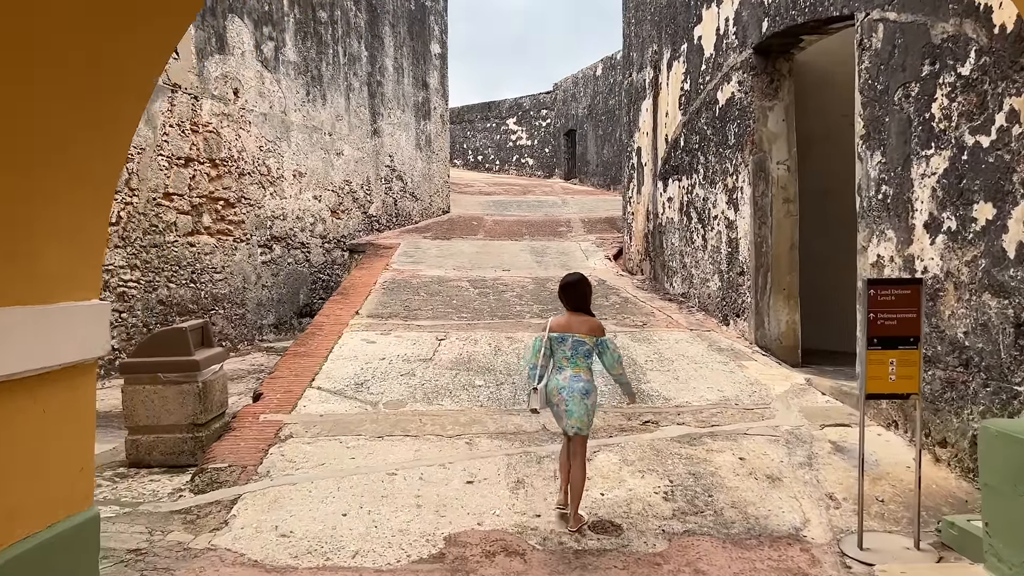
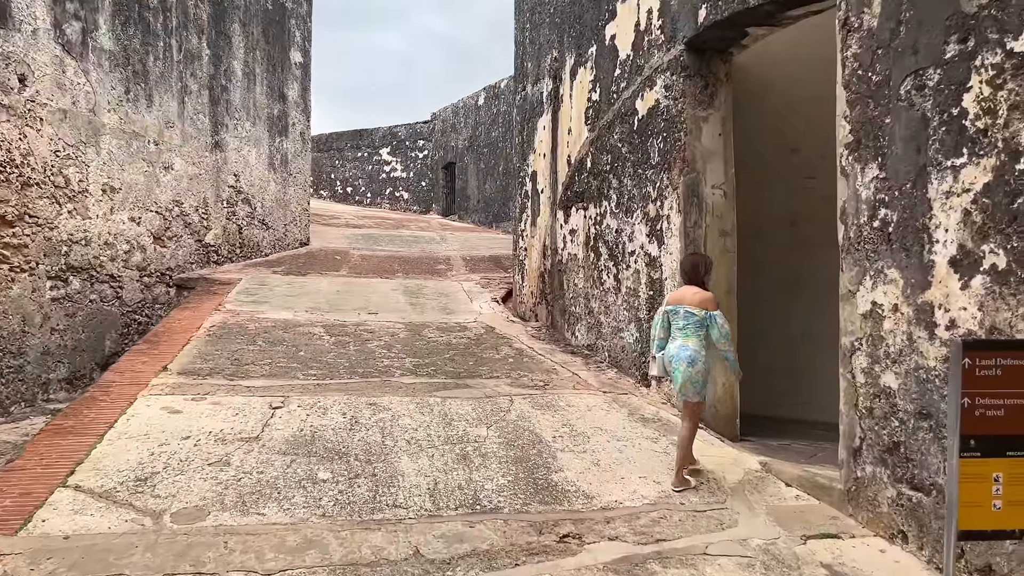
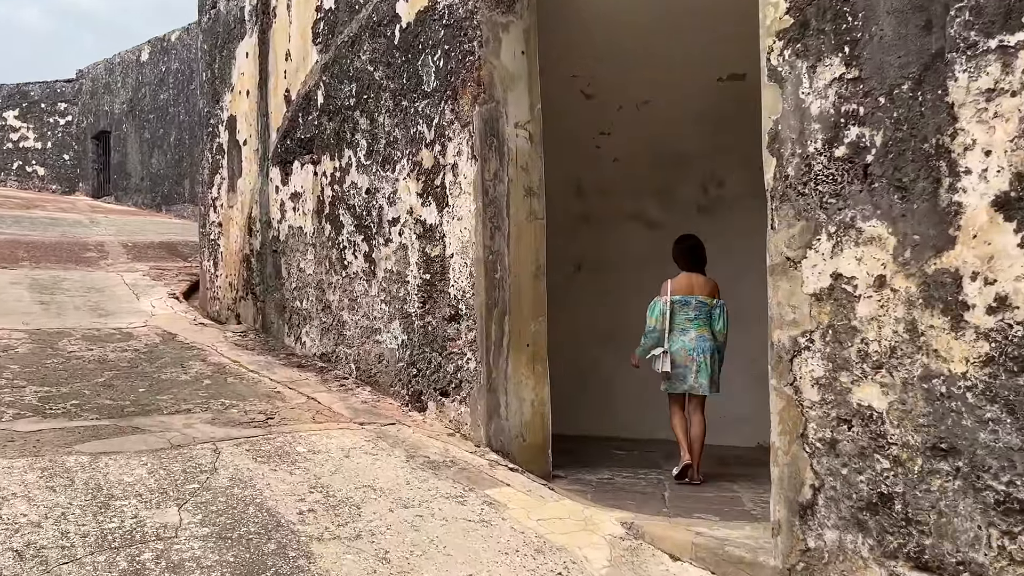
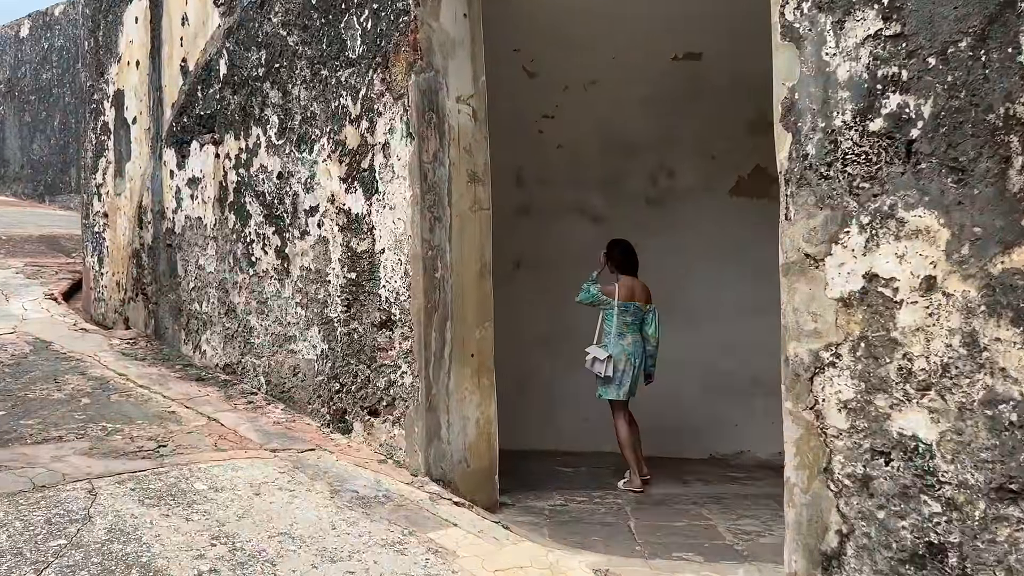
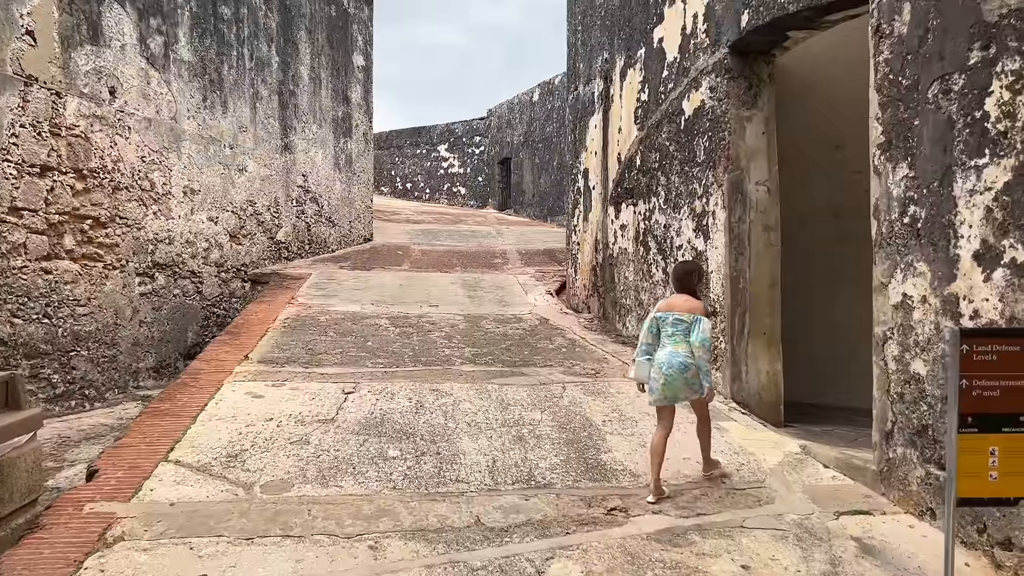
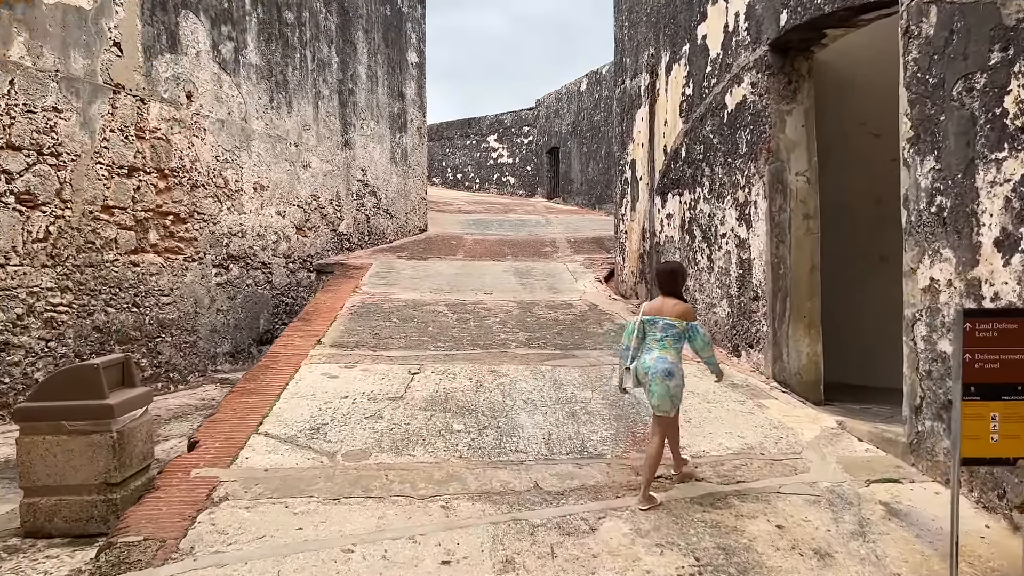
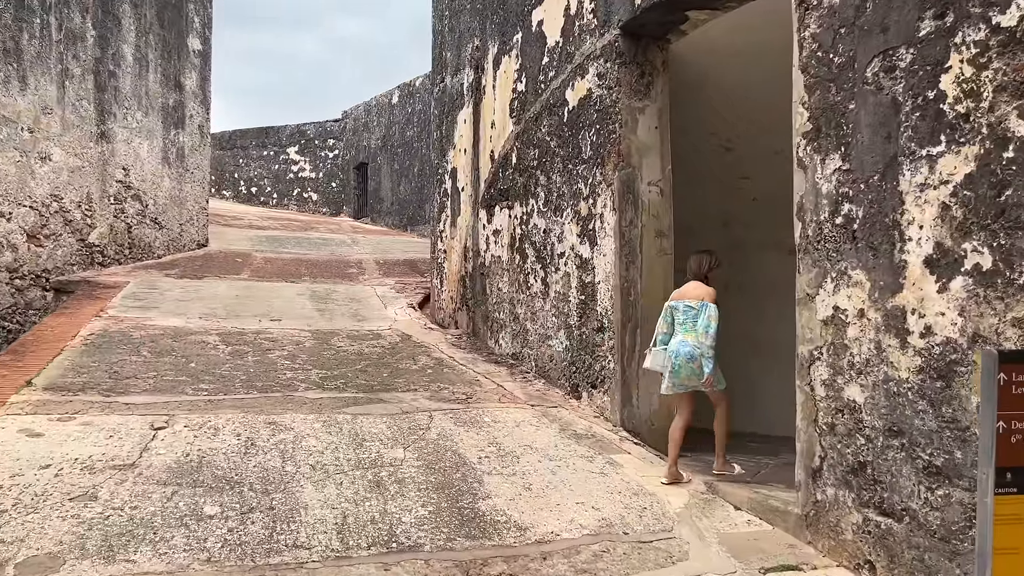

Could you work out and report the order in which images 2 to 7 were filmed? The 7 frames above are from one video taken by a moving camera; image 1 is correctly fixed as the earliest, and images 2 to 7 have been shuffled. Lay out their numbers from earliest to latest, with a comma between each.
6, 5, 2, 7, 3, 4
